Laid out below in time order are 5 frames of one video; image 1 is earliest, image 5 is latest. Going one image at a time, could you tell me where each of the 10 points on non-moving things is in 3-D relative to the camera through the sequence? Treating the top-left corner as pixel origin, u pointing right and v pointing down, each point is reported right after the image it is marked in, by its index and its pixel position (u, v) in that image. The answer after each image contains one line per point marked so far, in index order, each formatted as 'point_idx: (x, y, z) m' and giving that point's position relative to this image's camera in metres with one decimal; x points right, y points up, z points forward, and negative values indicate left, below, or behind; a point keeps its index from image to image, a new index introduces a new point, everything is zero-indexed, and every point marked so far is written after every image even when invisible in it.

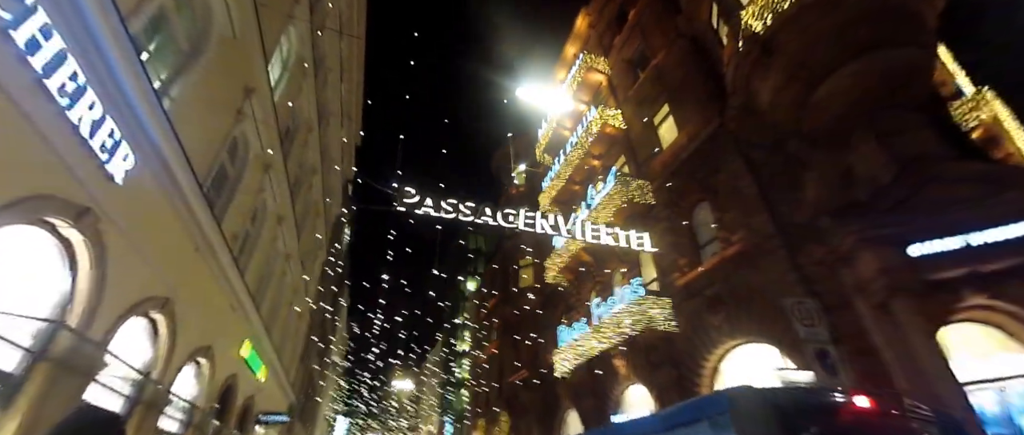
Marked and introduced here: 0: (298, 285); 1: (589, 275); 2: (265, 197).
0: (-8.0, -2.5, +15.8) m
1: (+3.4, -2.7, +19.2) m
2: (-6.0, +0.6, +10.2) m
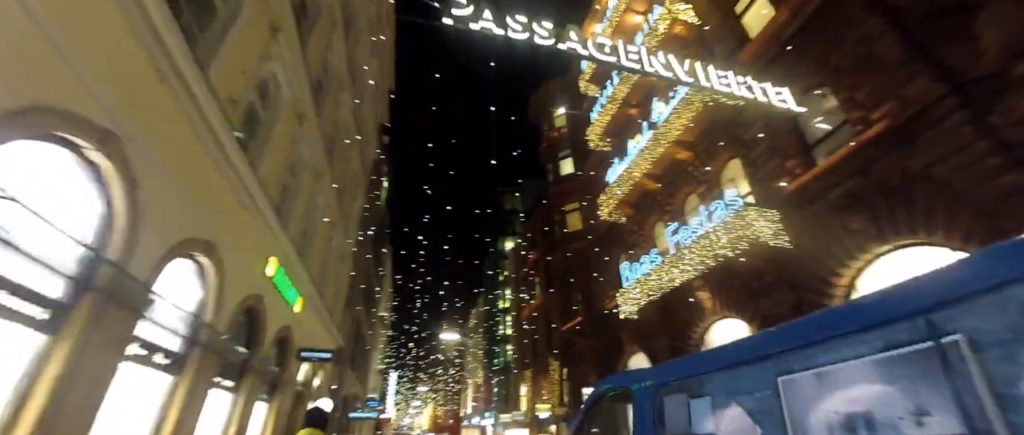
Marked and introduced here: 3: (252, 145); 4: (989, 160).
0: (-6.0, +0.1, +14.1) m
1: (+5.7, +0.6, +16.6) m
2: (-4.6, +2.9, +8.2) m
3: (-4.9, +1.4, +7.9) m
4: (+8.5, +1.0, +7.4) m
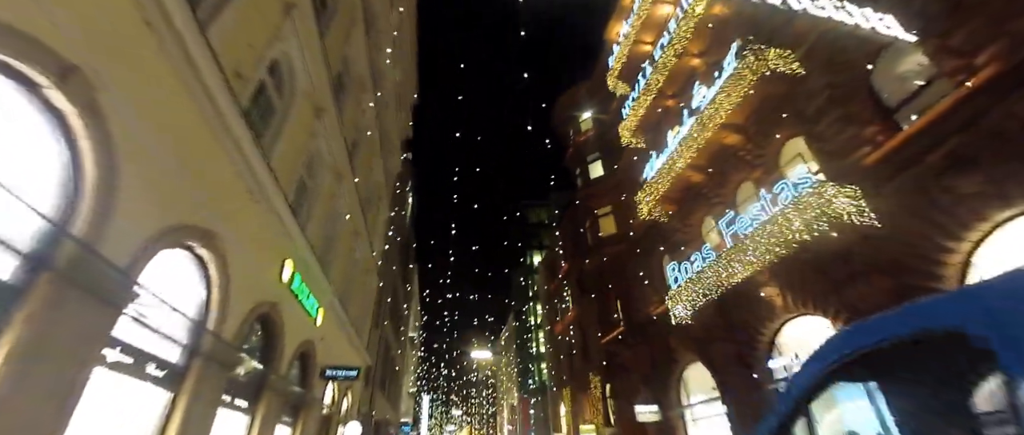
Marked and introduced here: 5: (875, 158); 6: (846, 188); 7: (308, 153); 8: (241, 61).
0: (-4.9, -0.2, +13.3) m
1: (+6.9, +0.8, +15.1) m
2: (-4.0, +2.9, +7.5) m
3: (-4.2, +1.4, +7.1) m
4: (+9.2, +1.8, +5.9) m
5: (+8.0, +1.4, +9.2) m
6: (+7.3, +0.7, +9.1) m
7: (-4.5, +1.3, +9.3) m
8: (-3.9, +2.2, +5.9) m
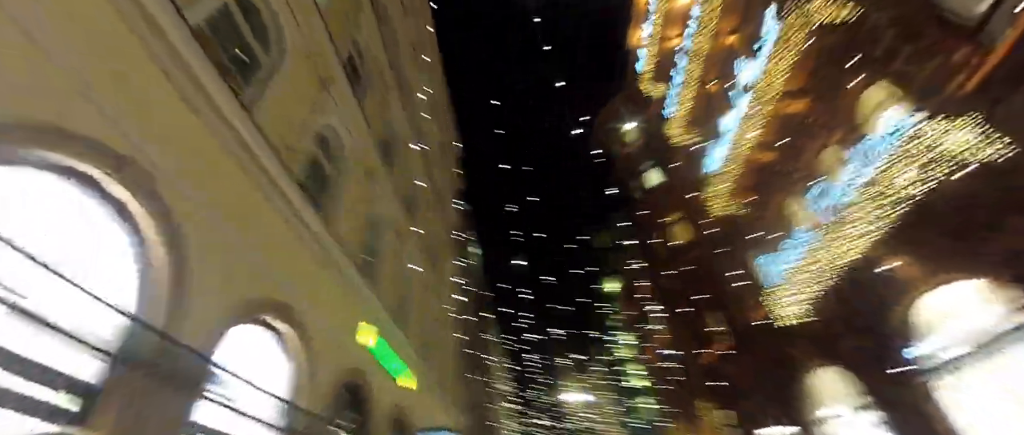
0: (-2.8, -2.0, +13.3) m
1: (+8.7, +1.4, +13.8) m
2: (-3.4, +1.7, +7.7) m
3: (-3.3, +0.2, +7.3) m
4: (+9.4, +3.6, +4.5) m
5: (+8.8, +2.6, +7.8) m
6: (+8.3, +1.8, +7.8) m
7: (-3.2, -0.1, +9.4) m
8: (-3.3, +1.2, +6.1) m
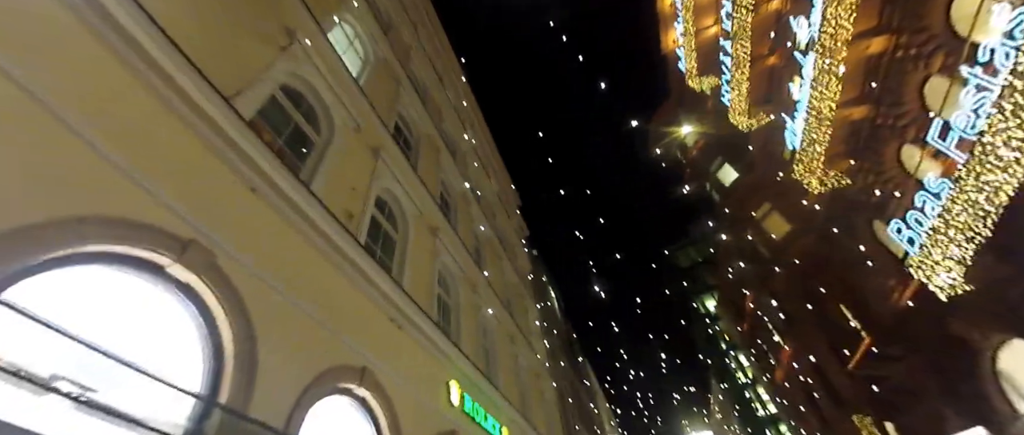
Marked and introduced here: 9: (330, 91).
0: (-0.1, -3.4, +12.7) m
1: (+10.3, +2.4, +11.9) m
2: (-2.4, +0.6, +7.8) m
3: (-2.1, -0.8, +7.2) m
4: (+8.9, +5.6, +3.0) m
5: (+9.1, +4.2, +6.2) m
6: (+8.8, +3.3, +6.1) m
7: (-1.6, -1.3, +9.2) m
8: (-2.5, +0.2, +6.2) m
9: (-2.9, +2.2, +6.7) m
